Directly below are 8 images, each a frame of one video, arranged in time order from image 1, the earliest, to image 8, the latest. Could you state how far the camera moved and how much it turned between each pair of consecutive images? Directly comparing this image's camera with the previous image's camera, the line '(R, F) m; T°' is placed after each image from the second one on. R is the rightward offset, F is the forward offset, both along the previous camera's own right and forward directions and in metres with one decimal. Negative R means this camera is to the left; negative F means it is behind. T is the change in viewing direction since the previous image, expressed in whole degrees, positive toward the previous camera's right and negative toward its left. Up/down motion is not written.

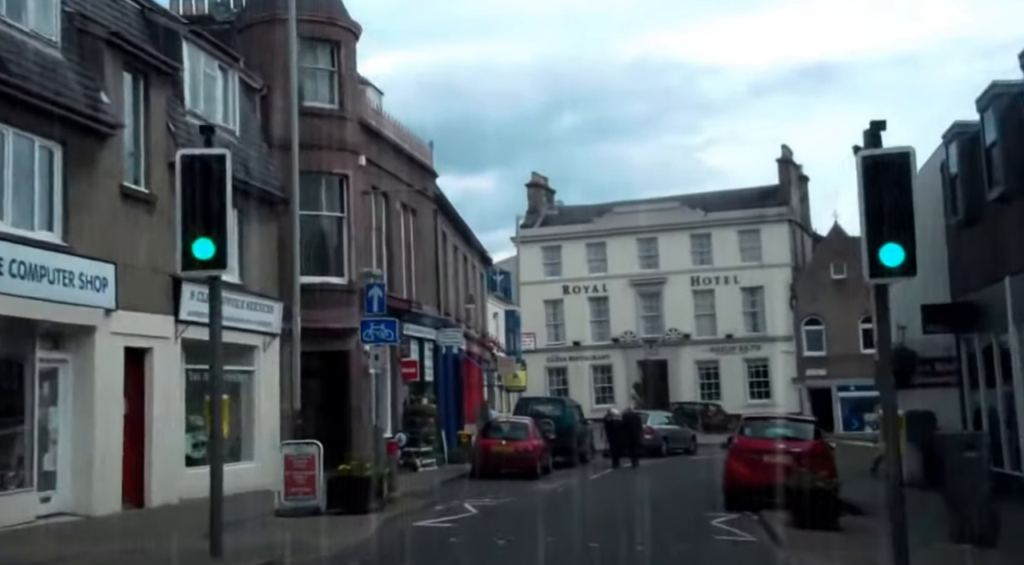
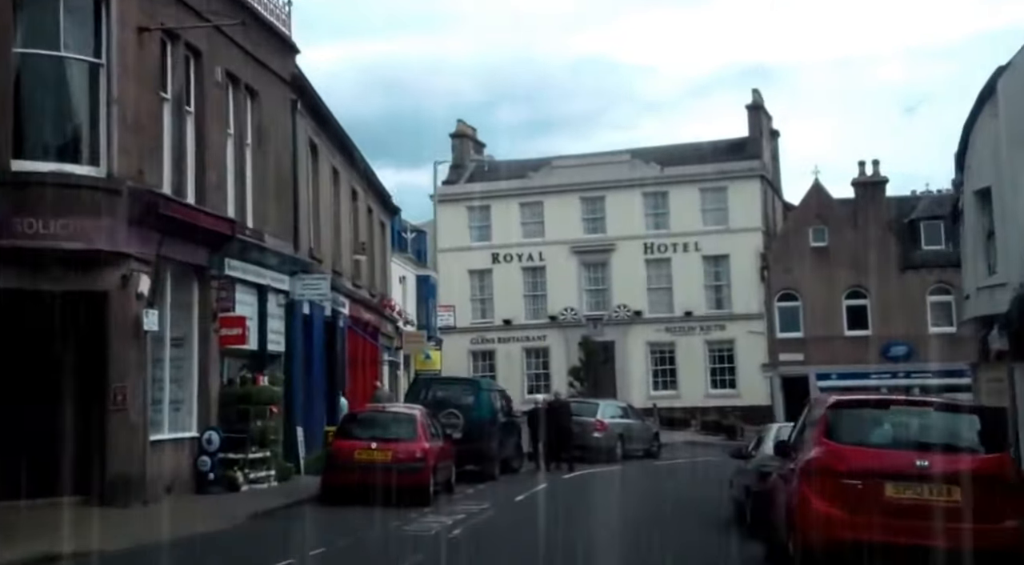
(+0.7, +10.1) m; +3°
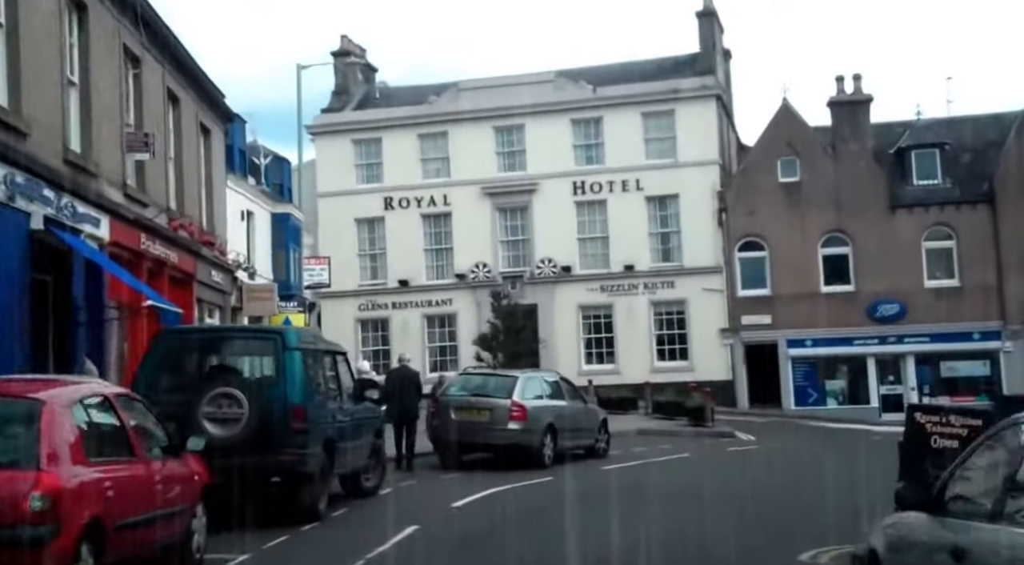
(+0.7, +10.0) m; +4°
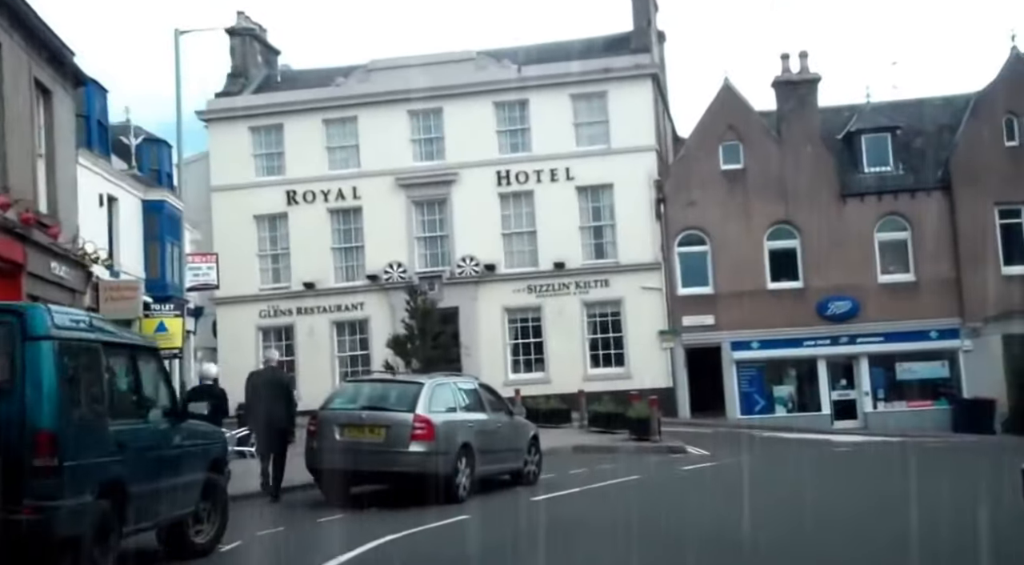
(+0.3, +3.9) m; +3°
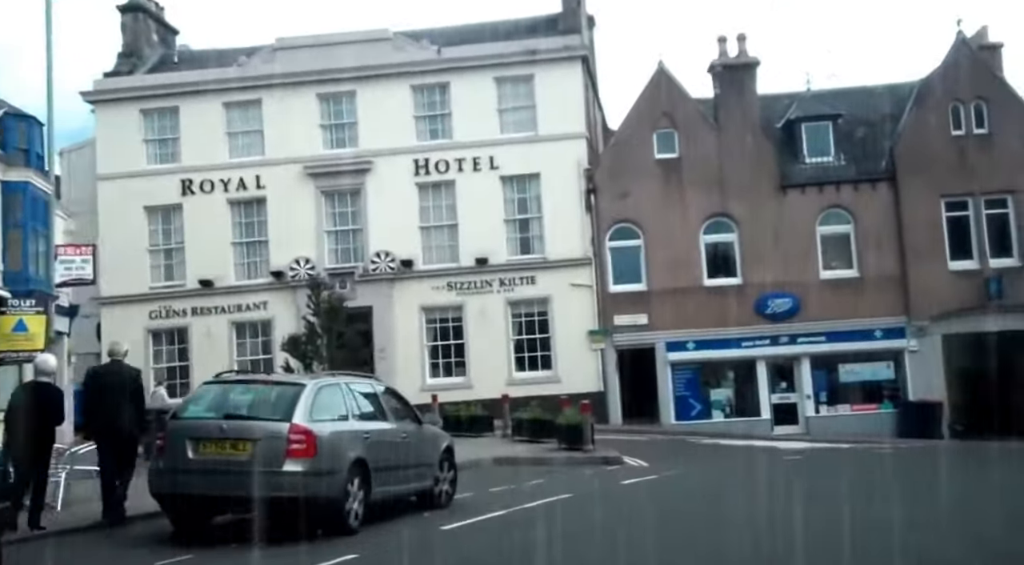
(+0.2, +2.8) m; +3°
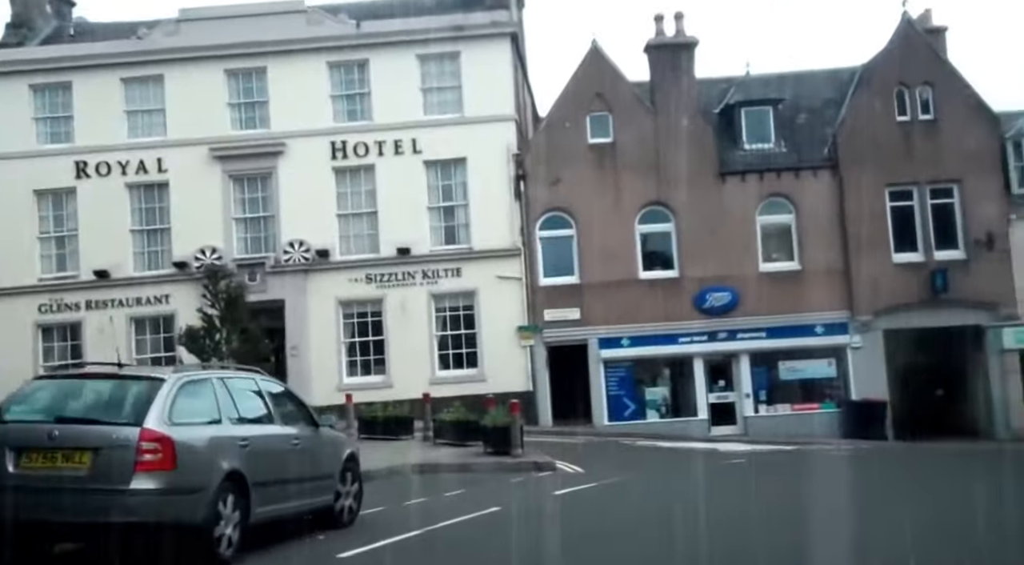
(+0.1, +2.2) m; +3°
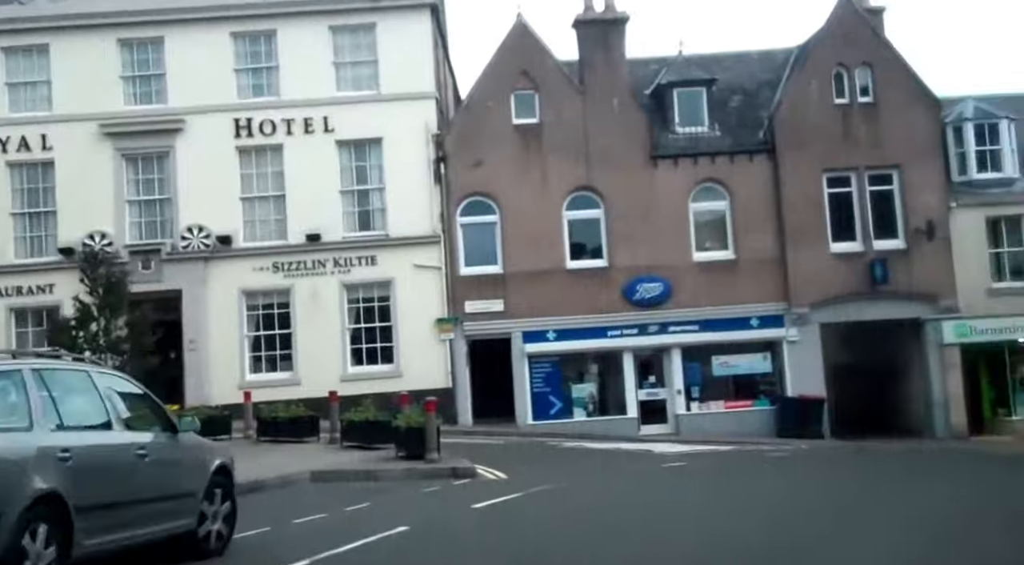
(+0.1, +2.1) m; +3°
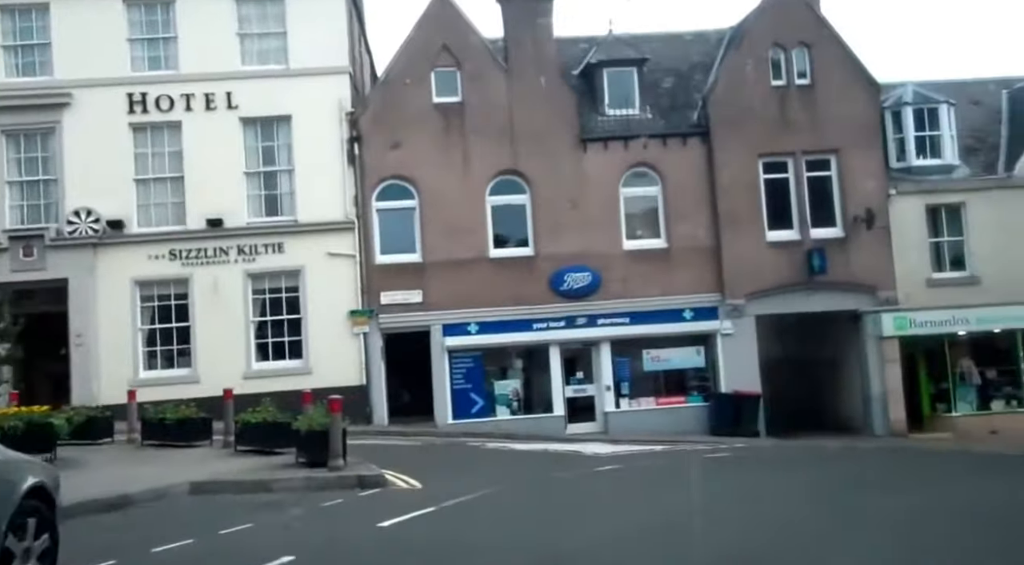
(+0.1, +2.0) m; +3°
